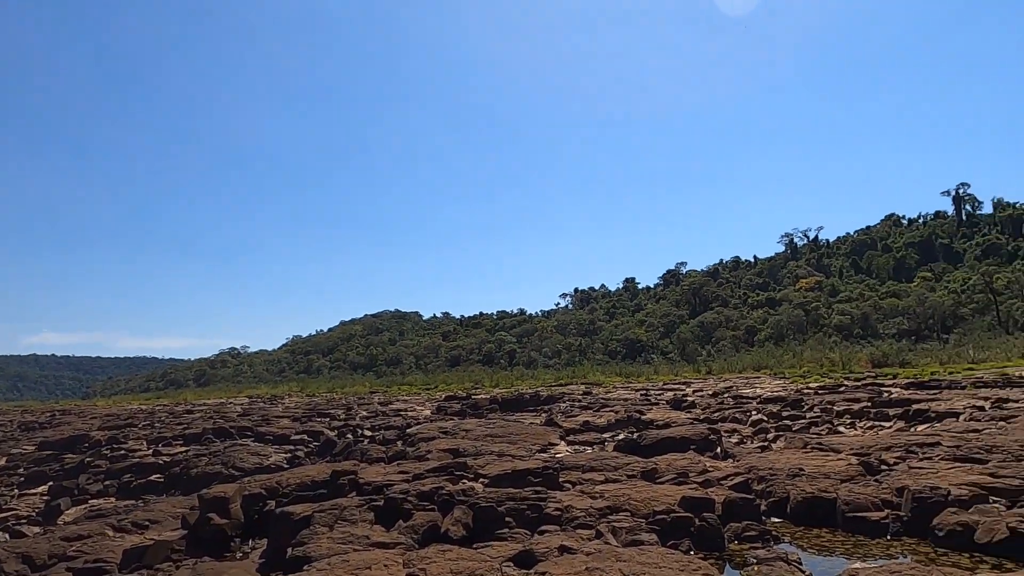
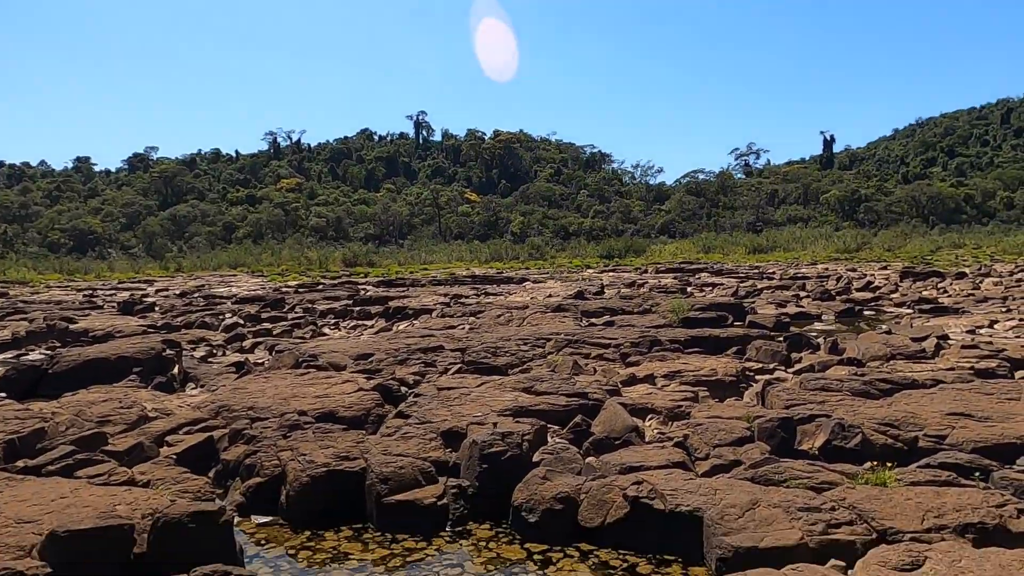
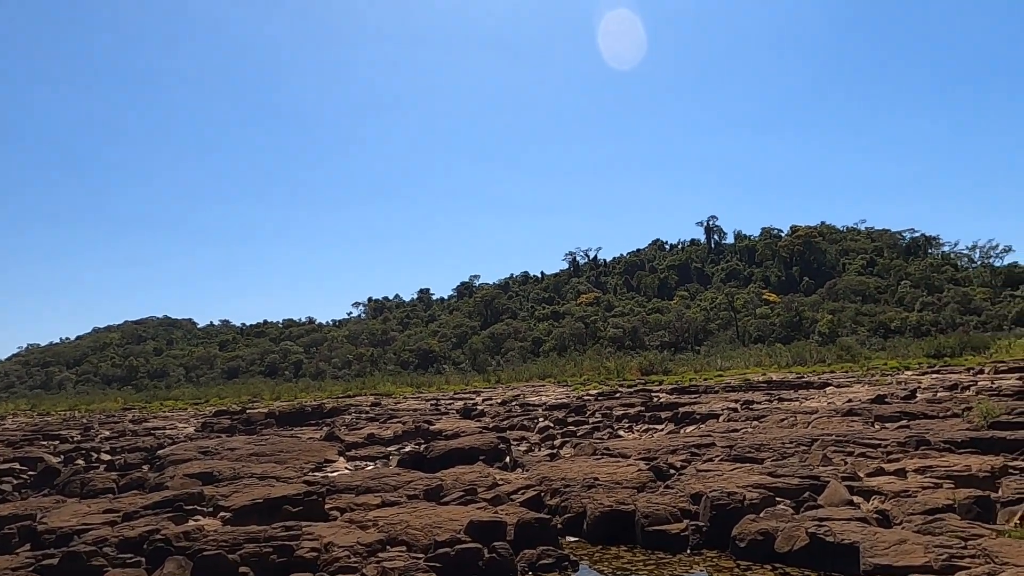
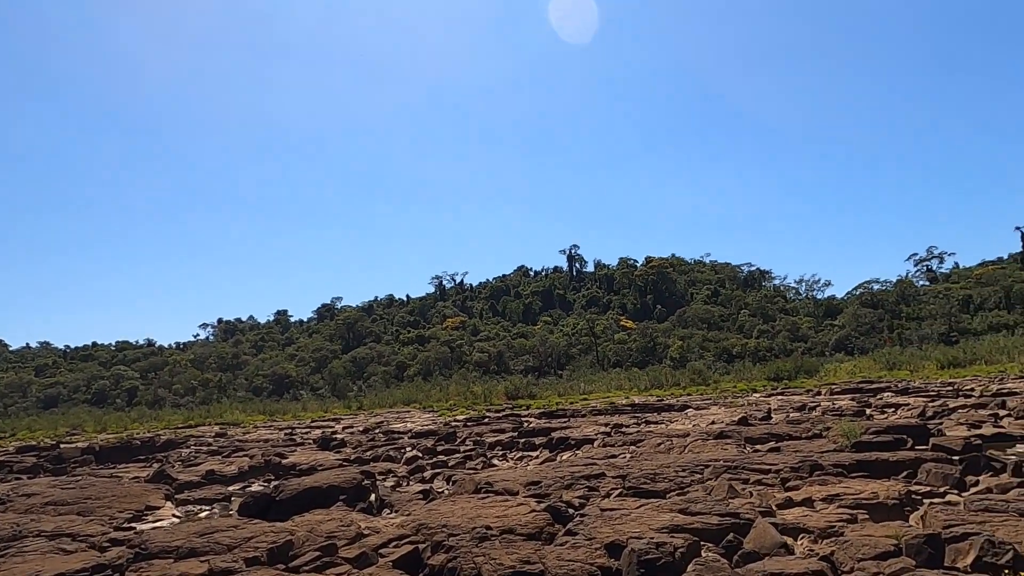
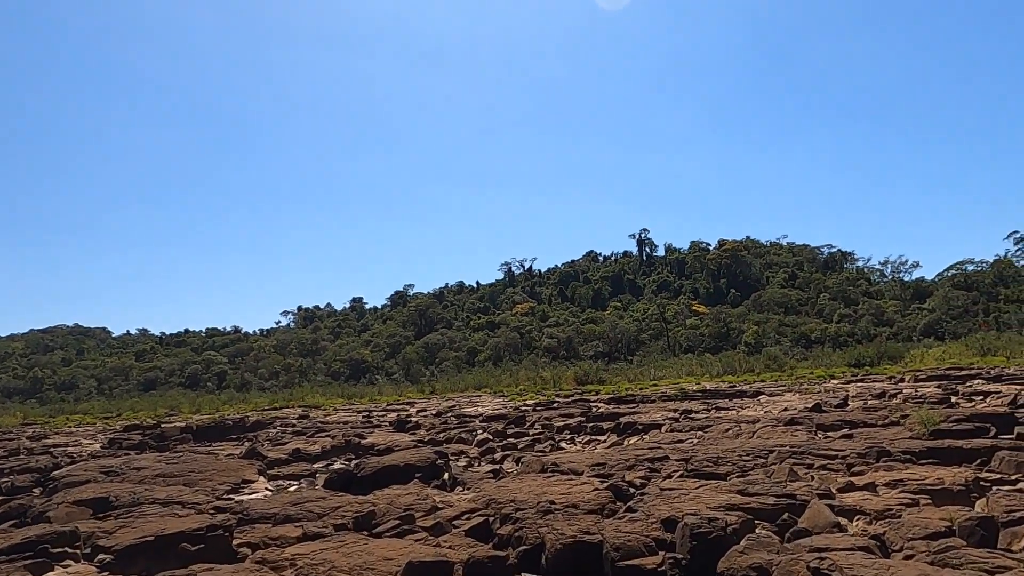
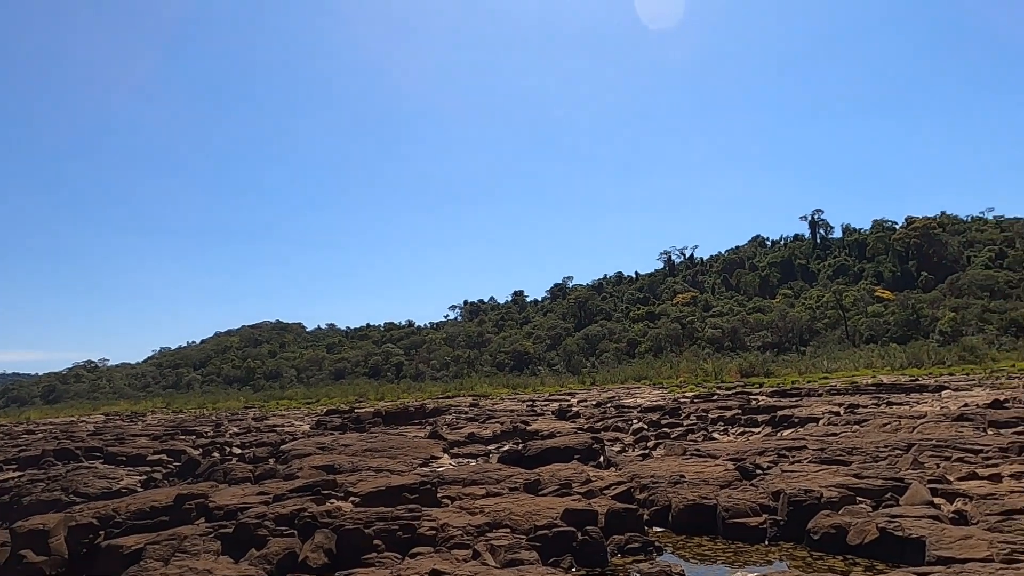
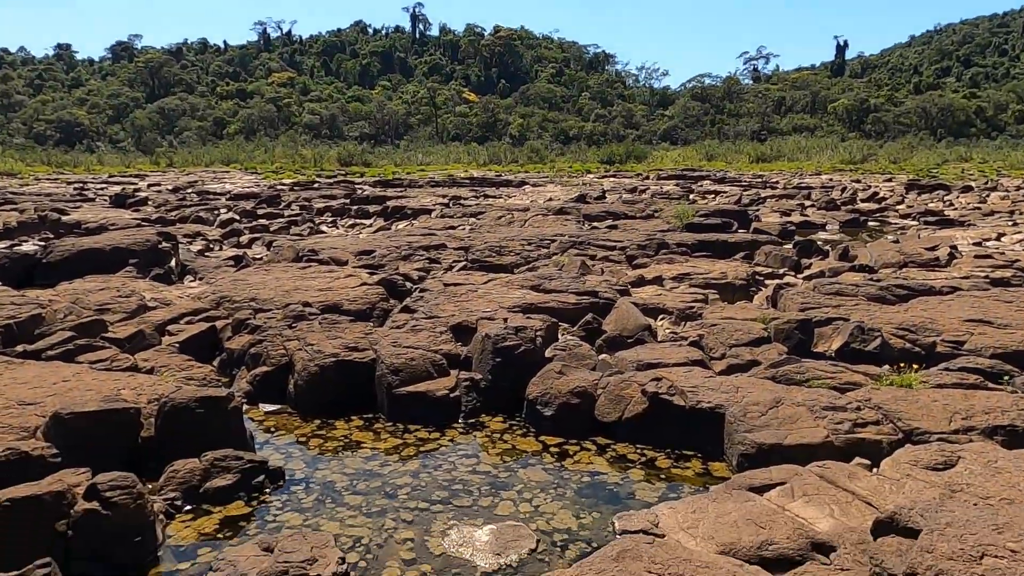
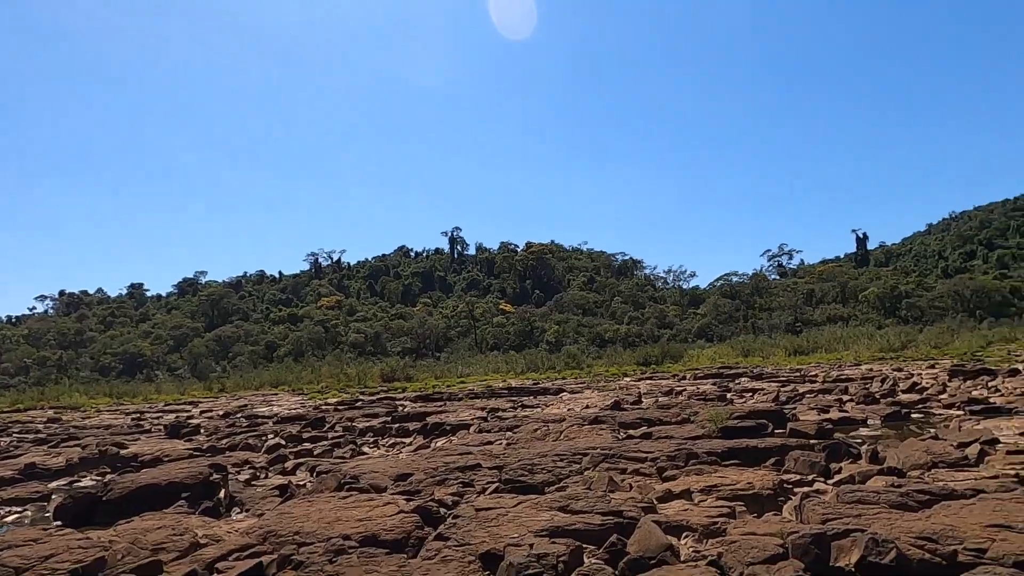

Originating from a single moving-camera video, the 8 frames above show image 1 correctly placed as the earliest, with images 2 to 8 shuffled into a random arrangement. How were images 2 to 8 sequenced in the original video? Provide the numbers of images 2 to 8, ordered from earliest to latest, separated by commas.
6, 3, 5, 4, 8, 2, 7
